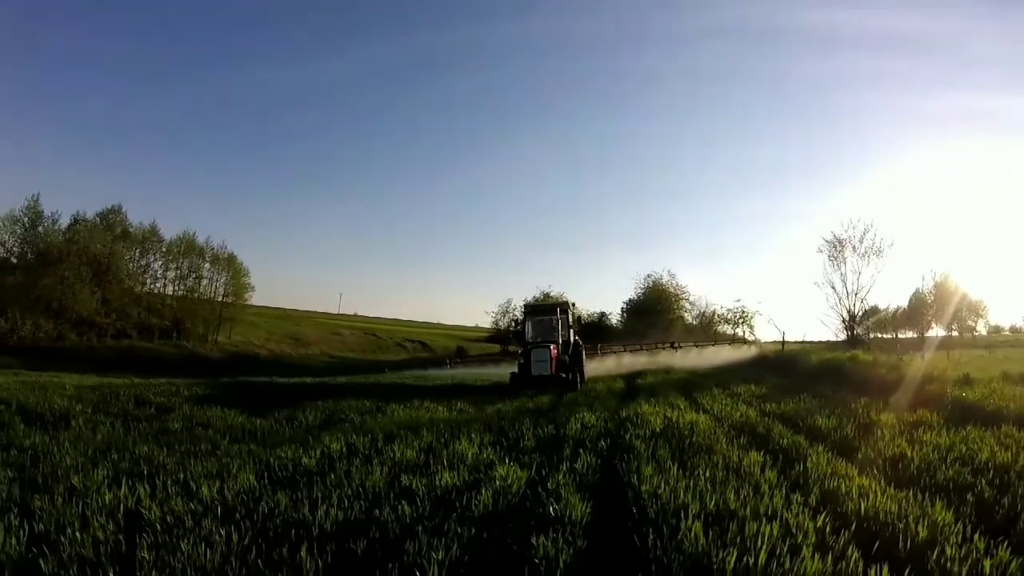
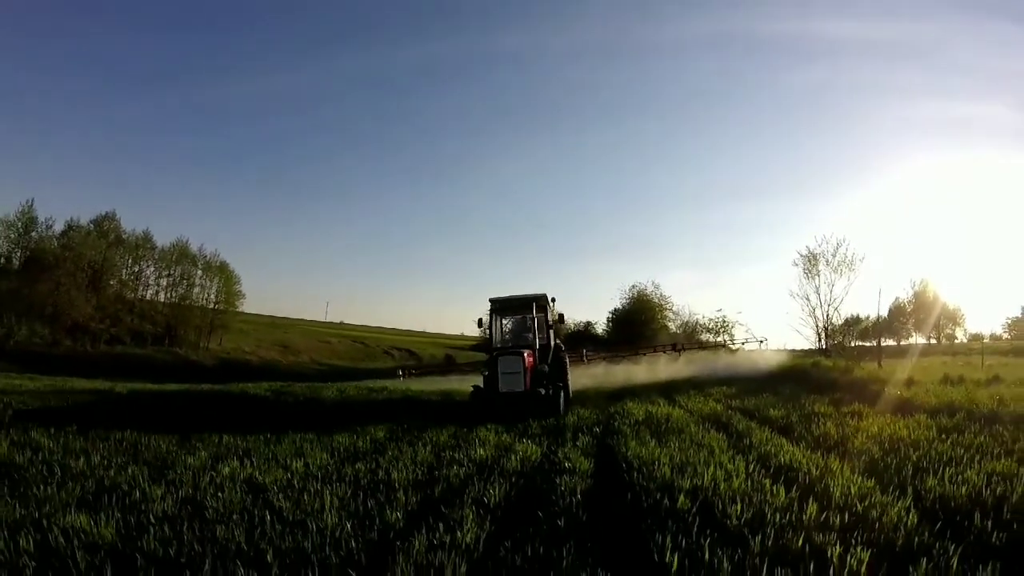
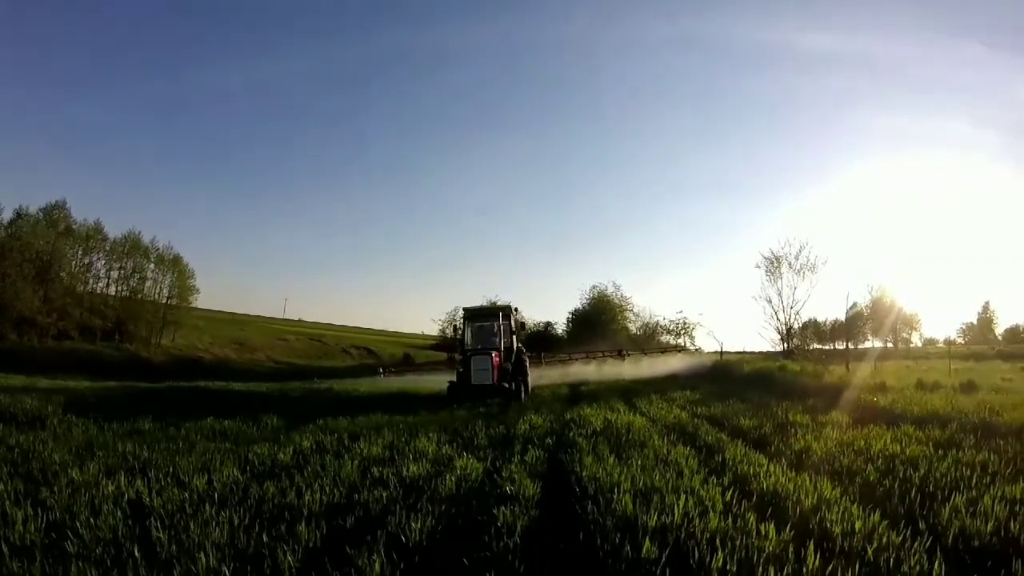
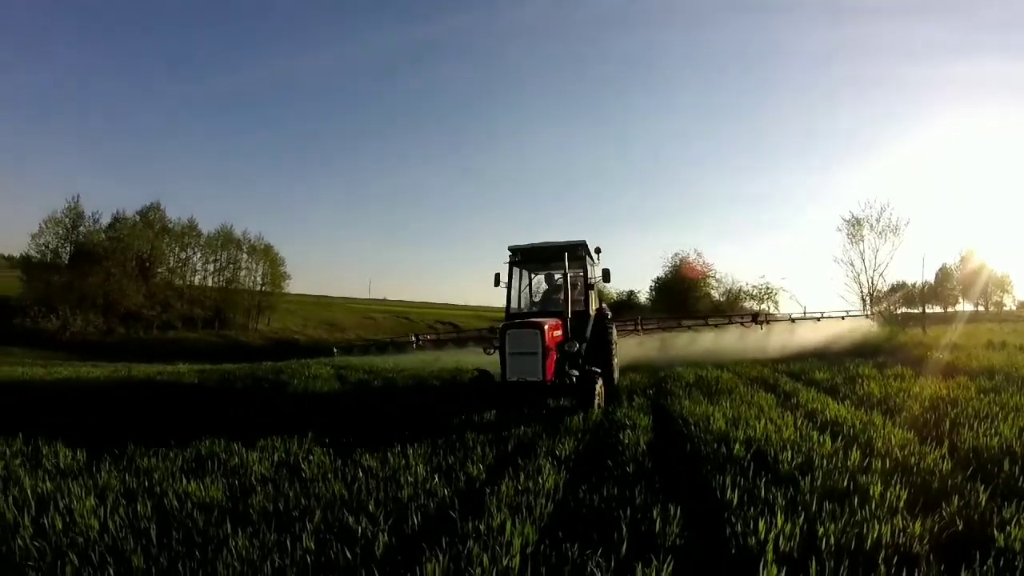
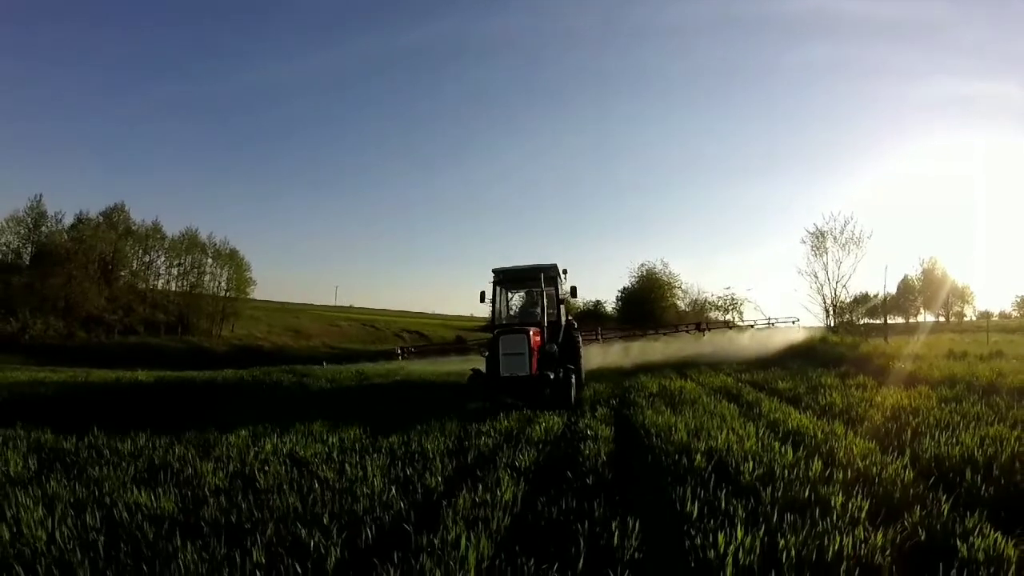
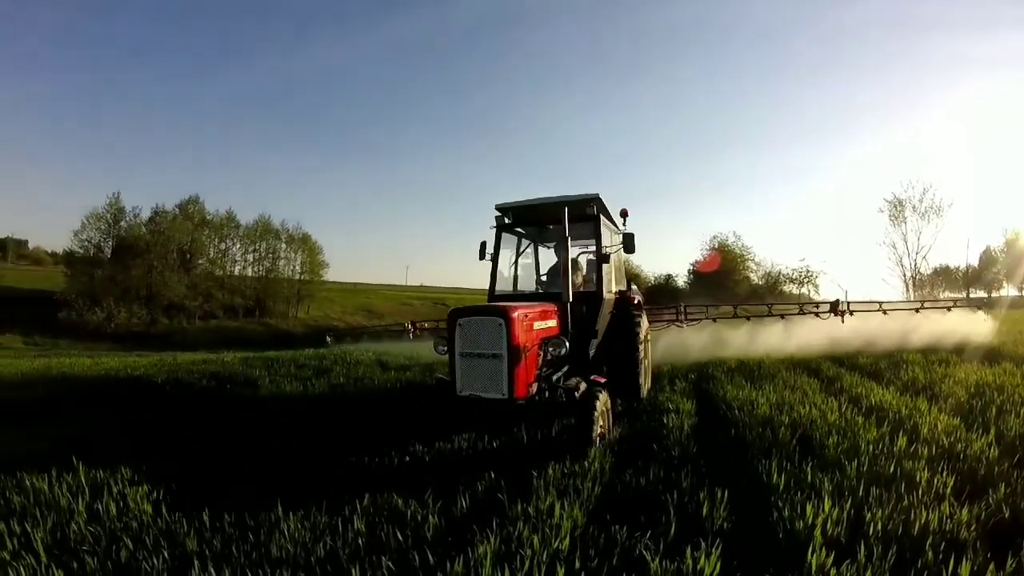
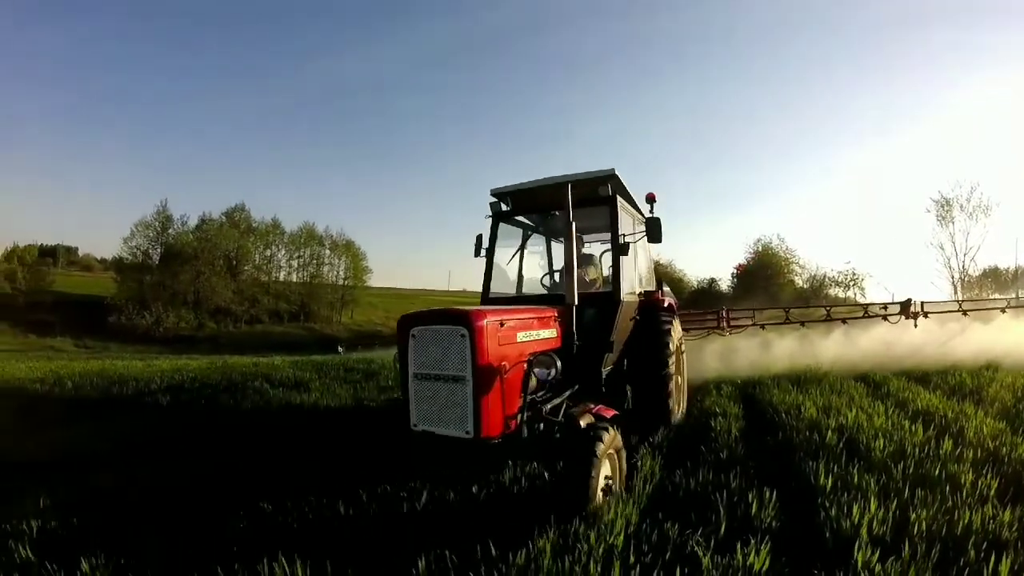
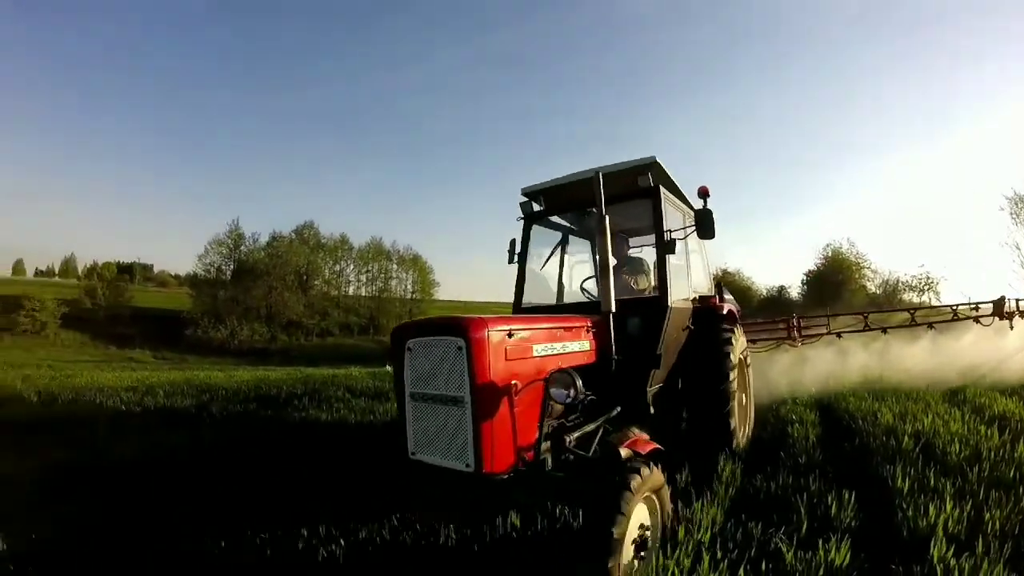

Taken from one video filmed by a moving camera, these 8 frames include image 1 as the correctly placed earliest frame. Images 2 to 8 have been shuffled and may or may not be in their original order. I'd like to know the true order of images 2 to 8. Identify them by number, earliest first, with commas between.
3, 2, 5, 4, 6, 7, 8
